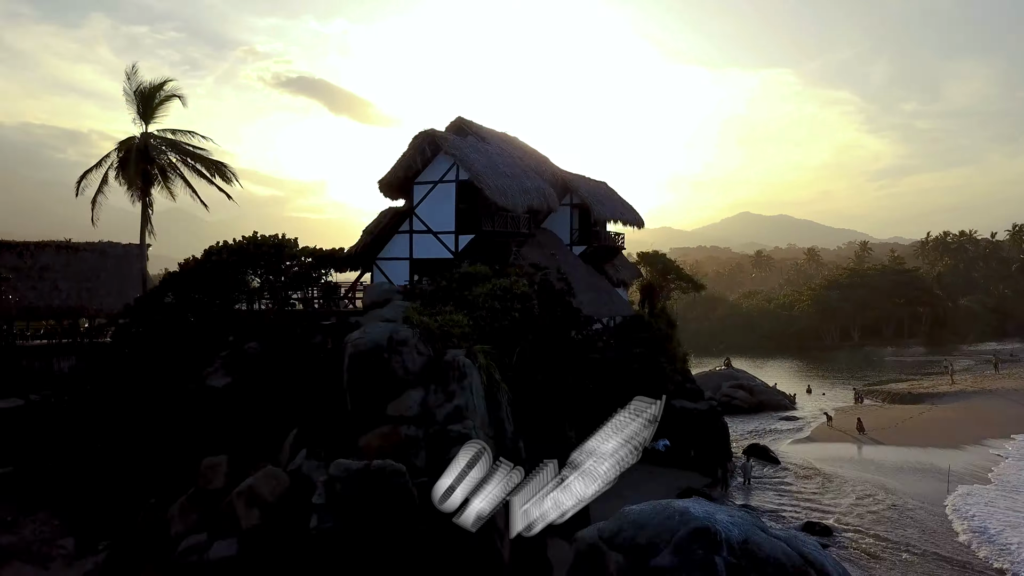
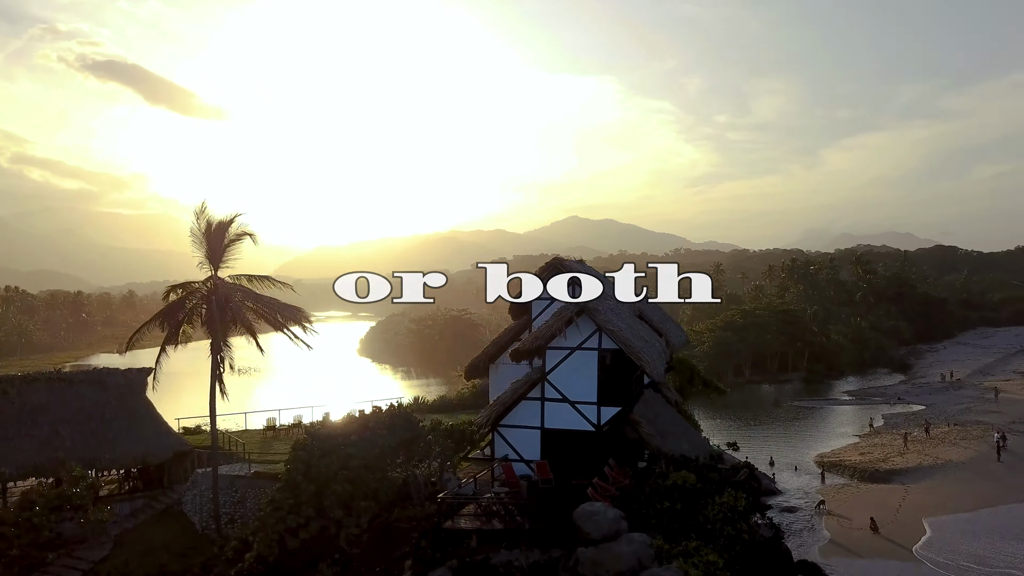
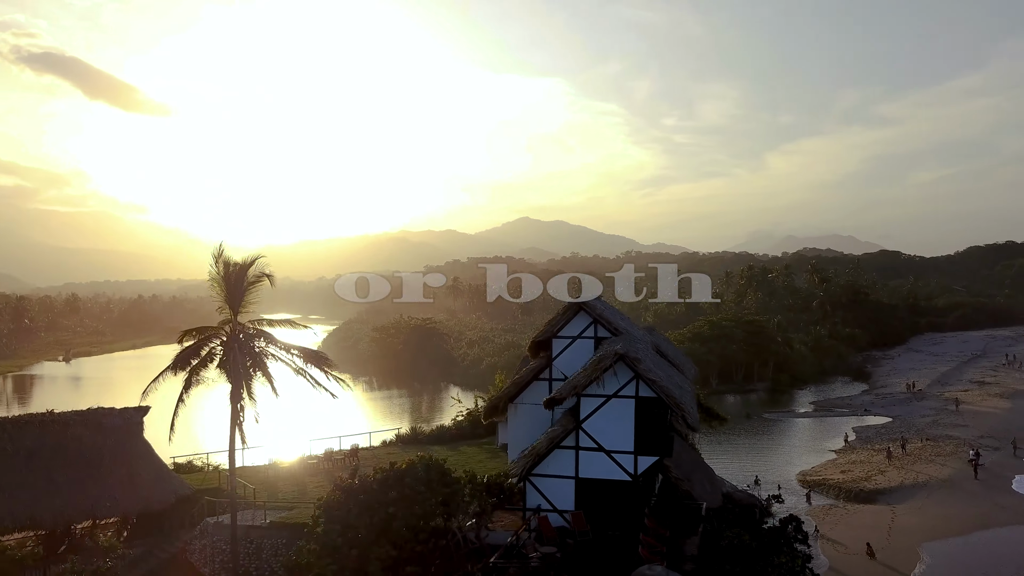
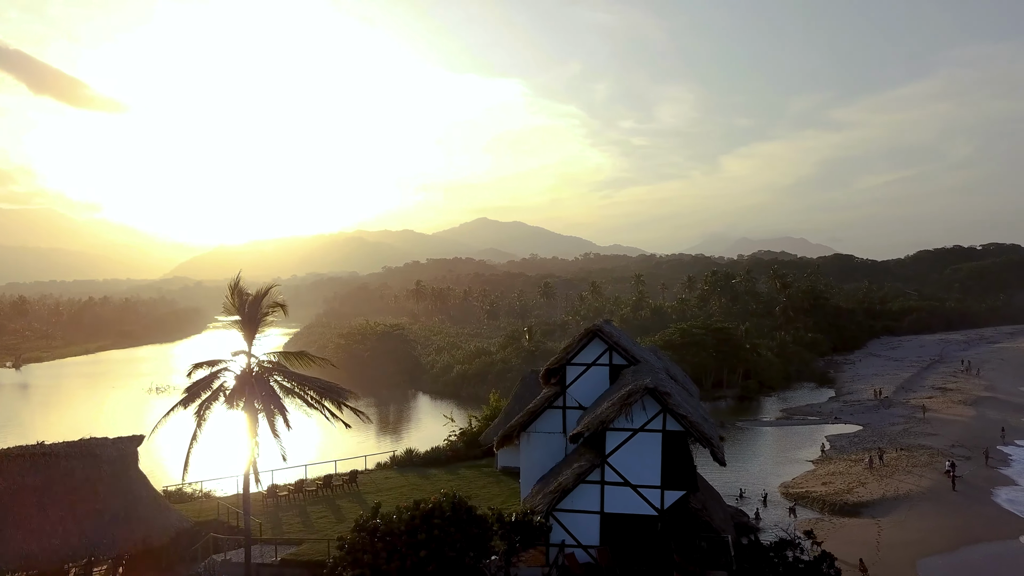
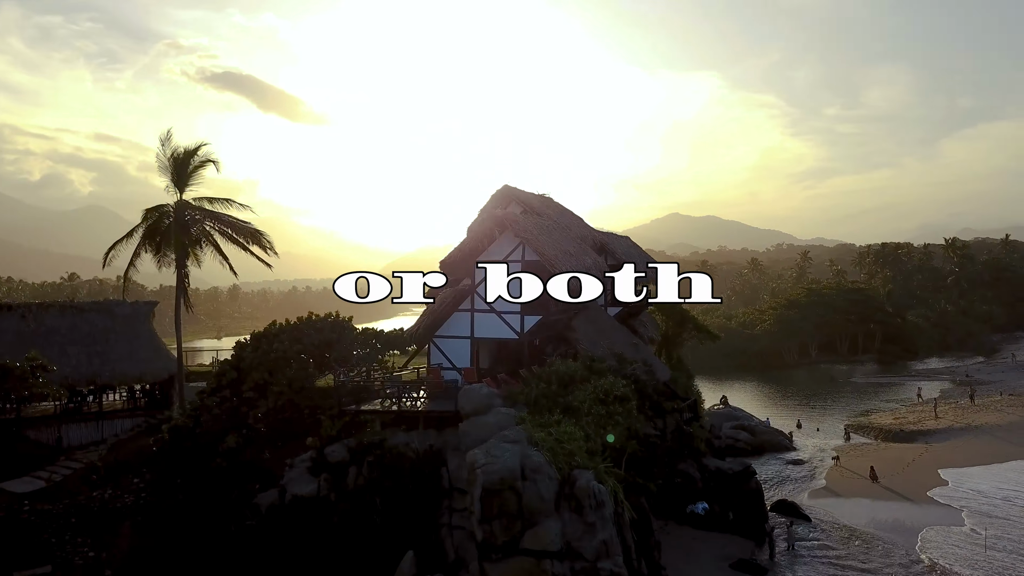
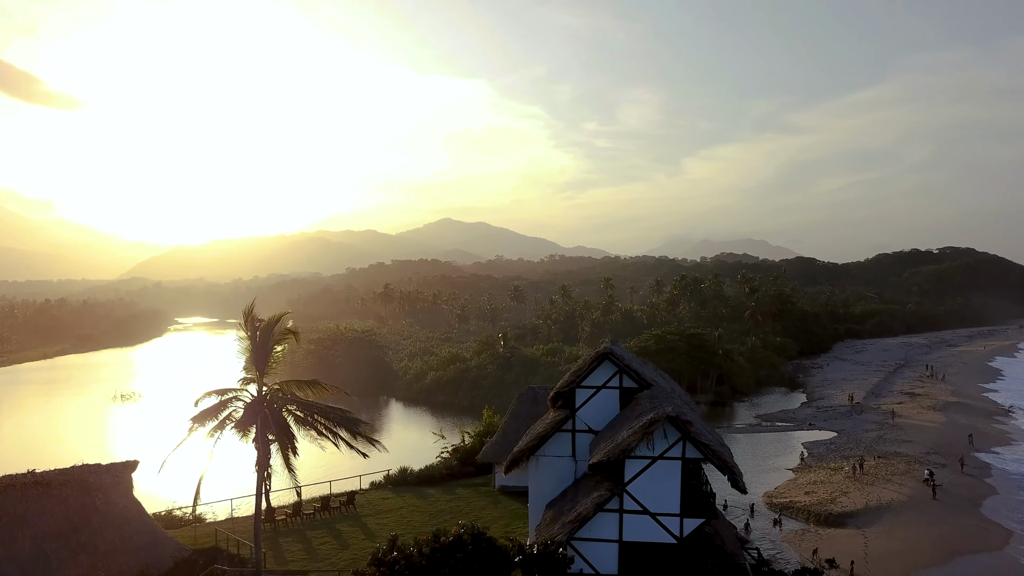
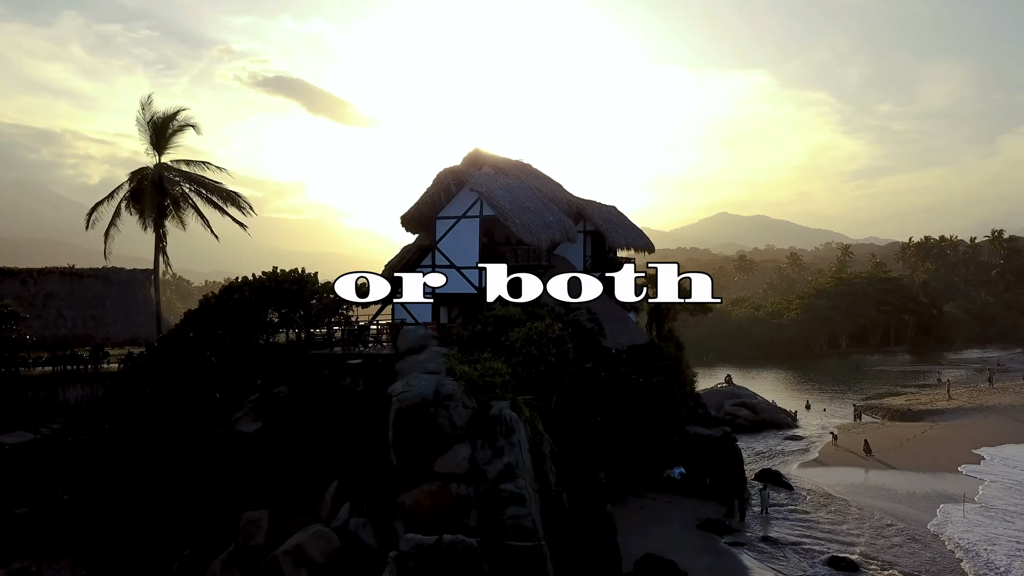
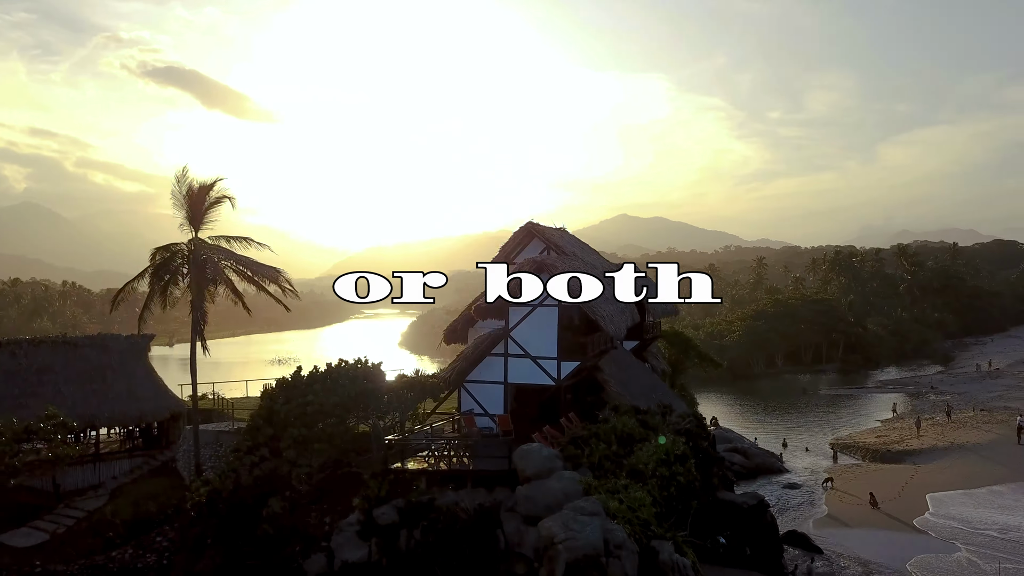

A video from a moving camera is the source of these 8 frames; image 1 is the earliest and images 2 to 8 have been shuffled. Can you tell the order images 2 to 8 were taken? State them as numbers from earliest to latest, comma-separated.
7, 5, 8, 2, 3, 4, 6
